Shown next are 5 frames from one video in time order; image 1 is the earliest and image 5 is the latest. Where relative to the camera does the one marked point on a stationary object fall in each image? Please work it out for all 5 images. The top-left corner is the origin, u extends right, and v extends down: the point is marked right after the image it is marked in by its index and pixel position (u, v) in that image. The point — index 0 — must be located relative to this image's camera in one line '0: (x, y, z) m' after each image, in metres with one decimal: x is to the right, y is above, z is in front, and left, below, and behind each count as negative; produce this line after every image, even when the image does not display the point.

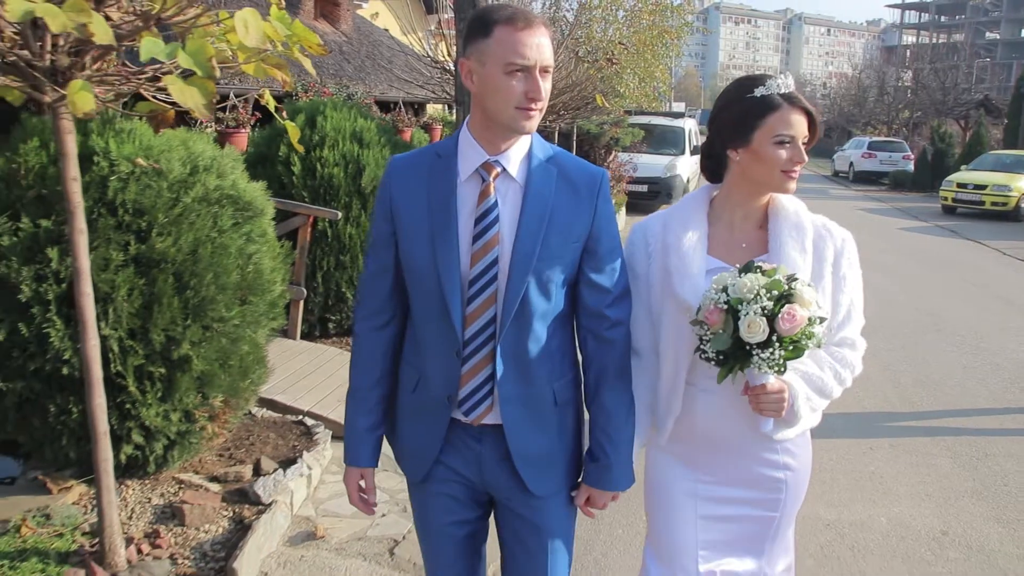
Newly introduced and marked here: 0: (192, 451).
0: (-1.6, -0.8, +3.8) m
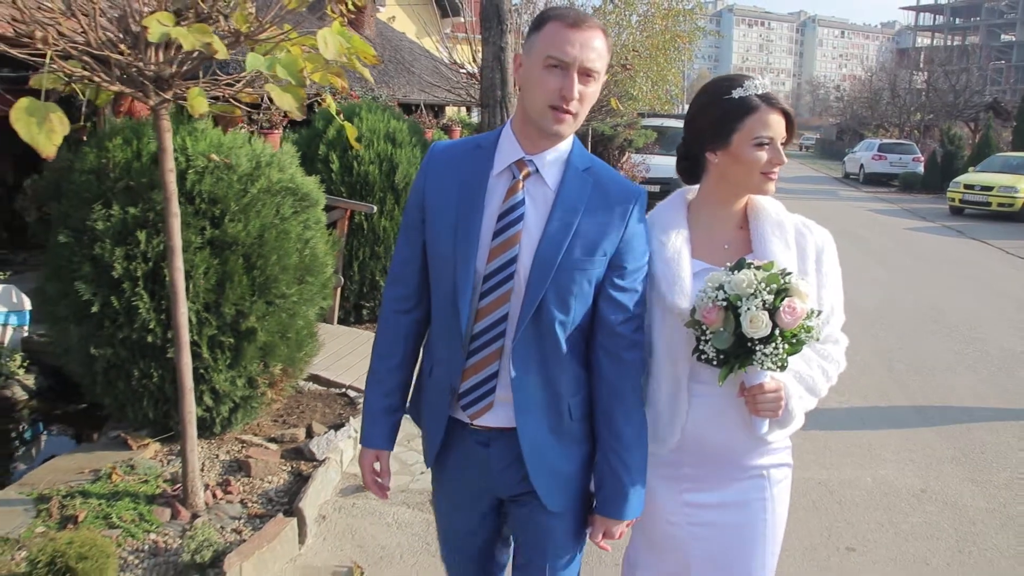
0: (-1.4, -0.7, +4.3) m
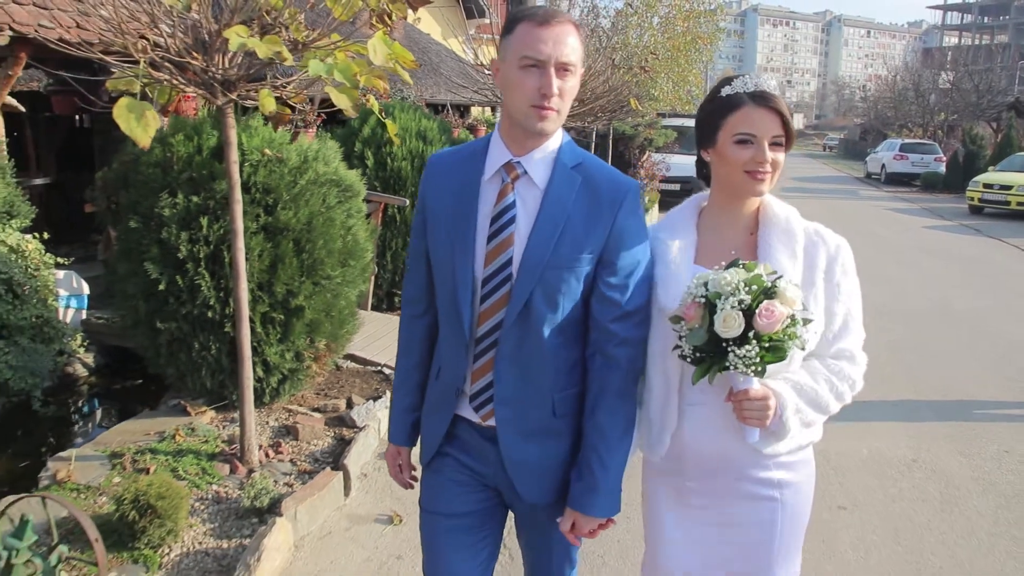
0: (-1.3, -0.6, +4.8) m
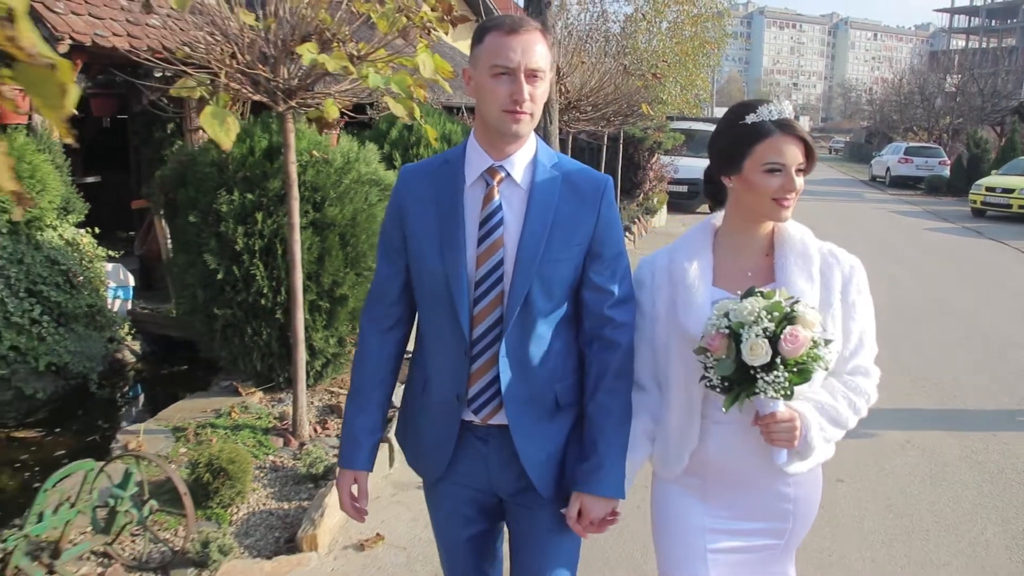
0: (-1.1, -0.5, +5.2) m
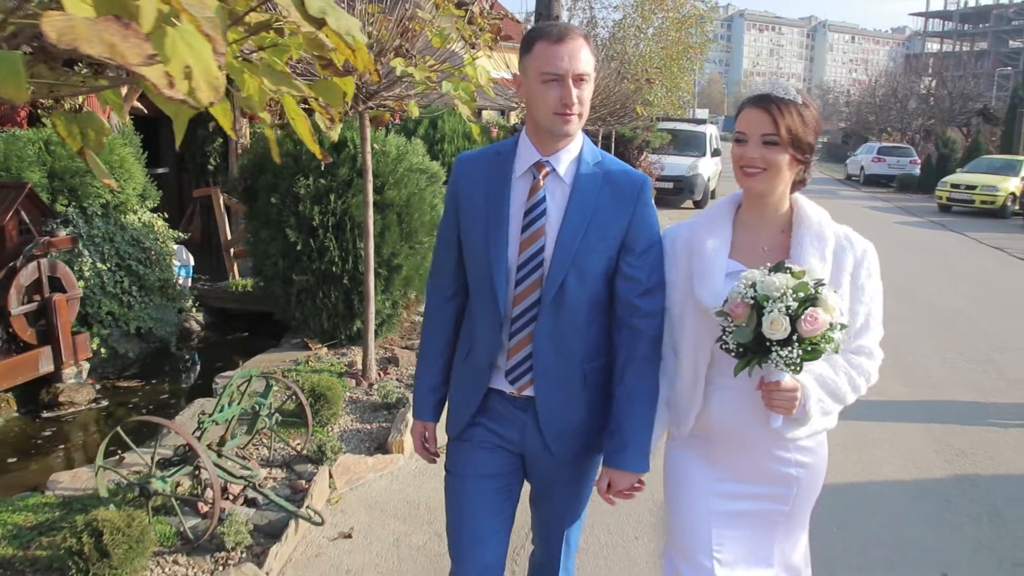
0: (-0.9, -0.3, +6.1) m
